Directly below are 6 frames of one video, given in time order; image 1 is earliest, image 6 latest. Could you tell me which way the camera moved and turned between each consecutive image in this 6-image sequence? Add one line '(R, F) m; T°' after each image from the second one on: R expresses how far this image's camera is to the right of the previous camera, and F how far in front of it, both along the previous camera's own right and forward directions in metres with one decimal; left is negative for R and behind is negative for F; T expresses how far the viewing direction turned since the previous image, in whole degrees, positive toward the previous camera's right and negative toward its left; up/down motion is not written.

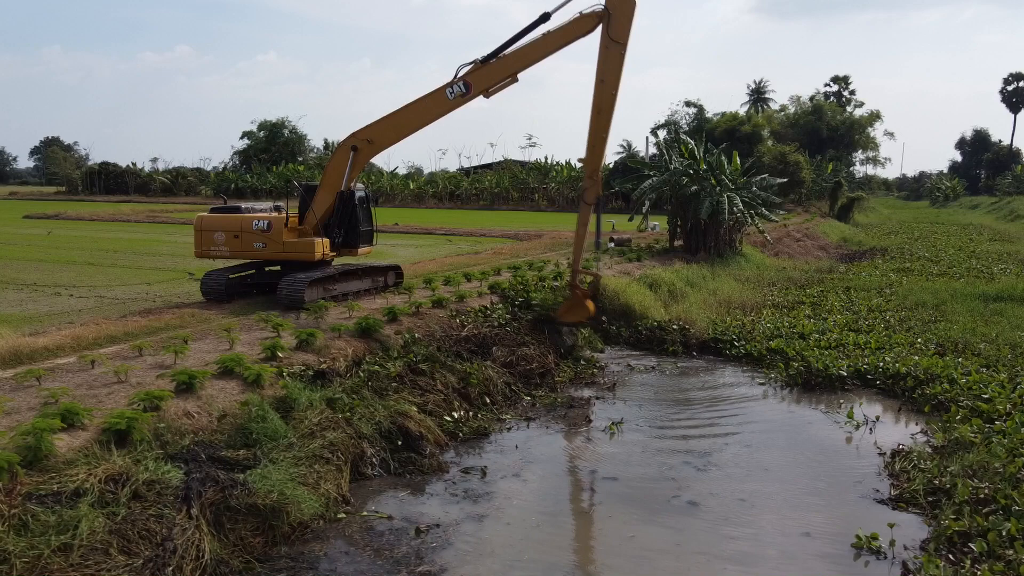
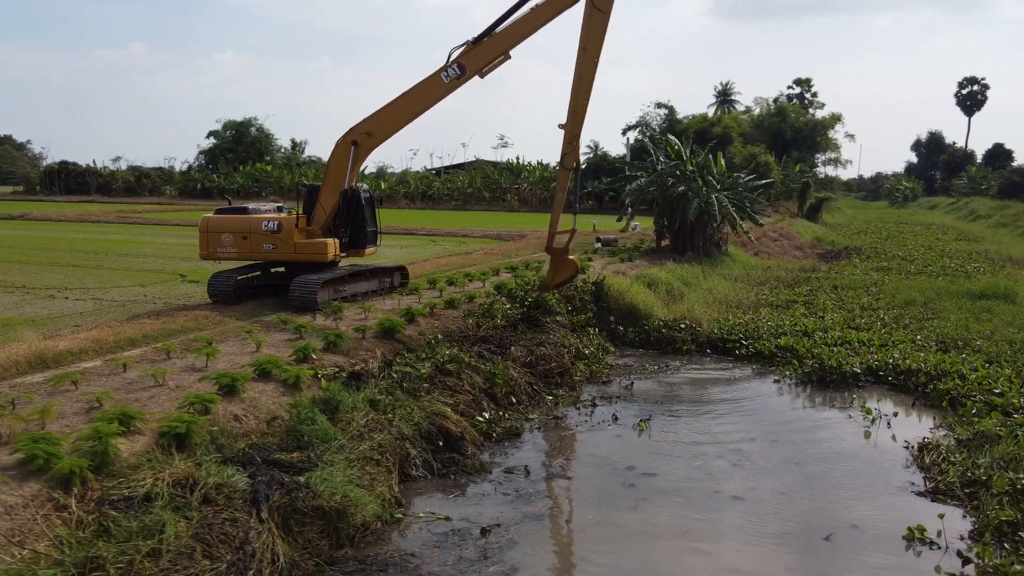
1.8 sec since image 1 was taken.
(-0.7, 0.0) m; +3°
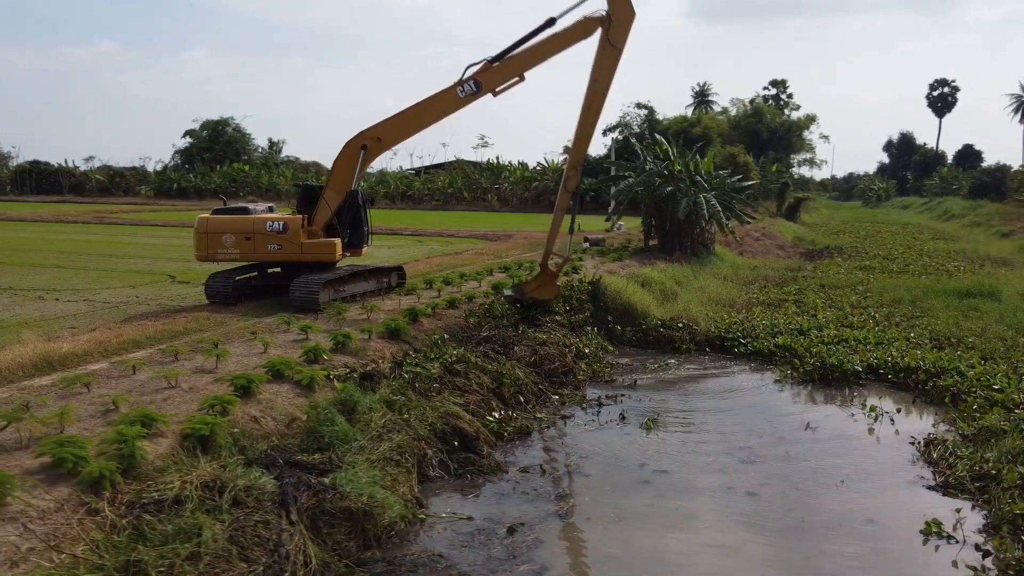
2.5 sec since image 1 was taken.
(-0.4, 0.0) m; +2°
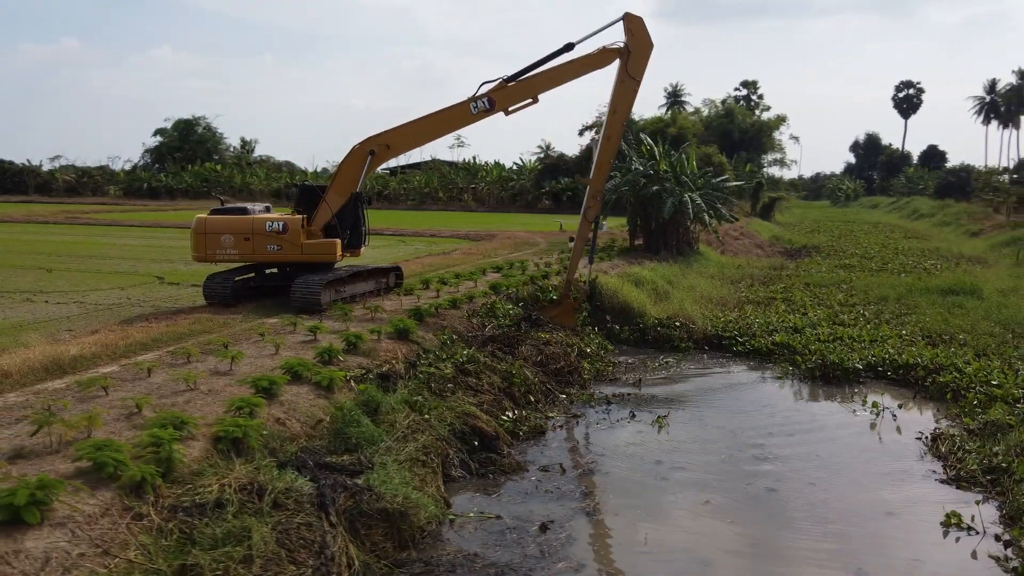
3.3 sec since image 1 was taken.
(-0.4, 0.0) m; +2°
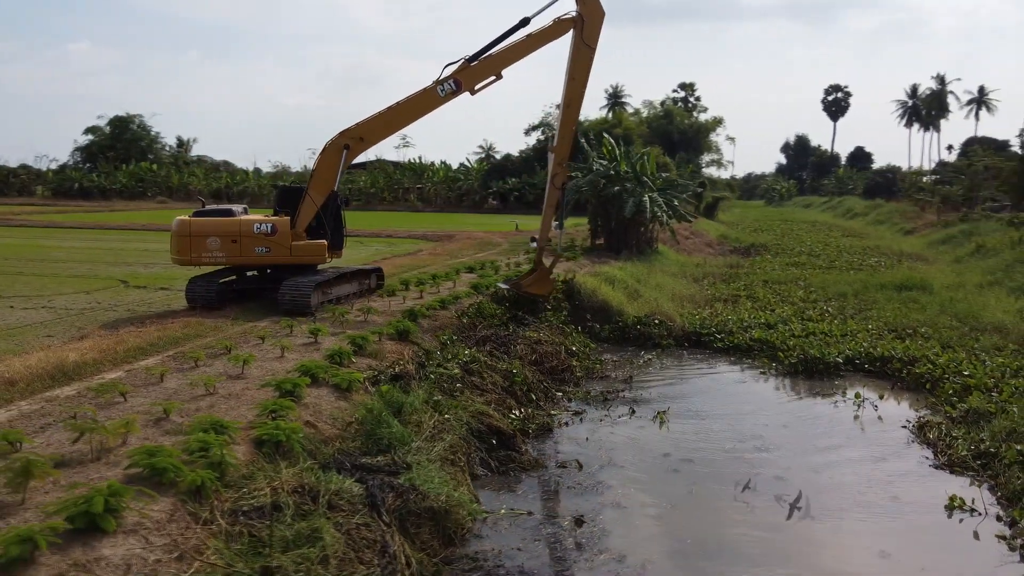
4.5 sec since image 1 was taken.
(-0.7, -0.1) m; +4°
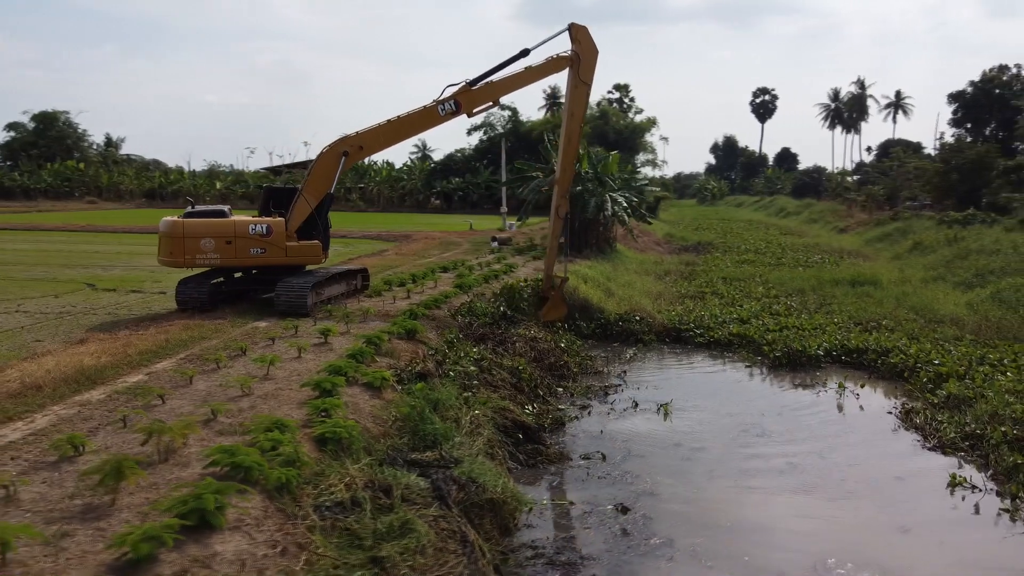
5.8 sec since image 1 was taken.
(-0.9, -0.2) m; +5°
